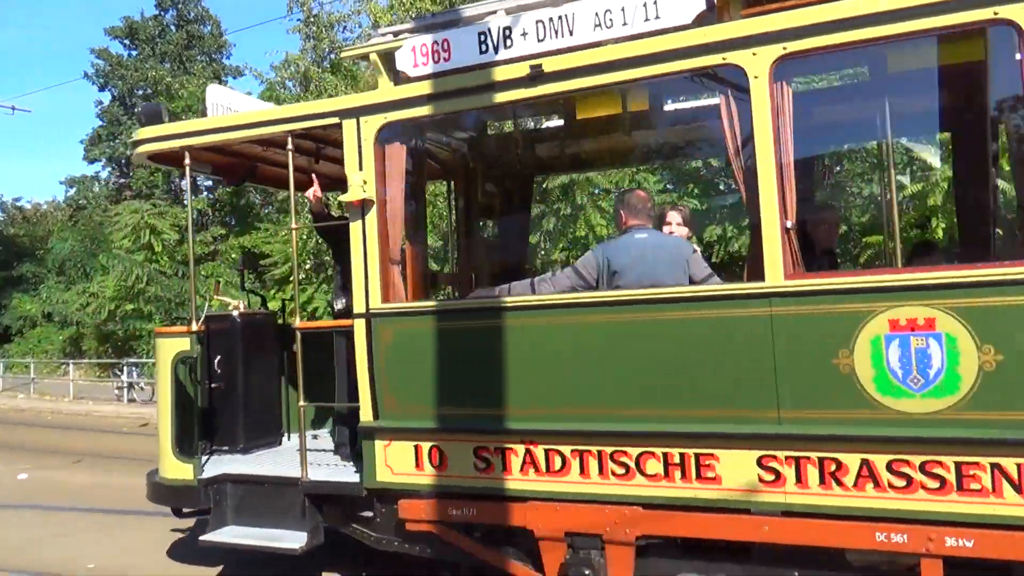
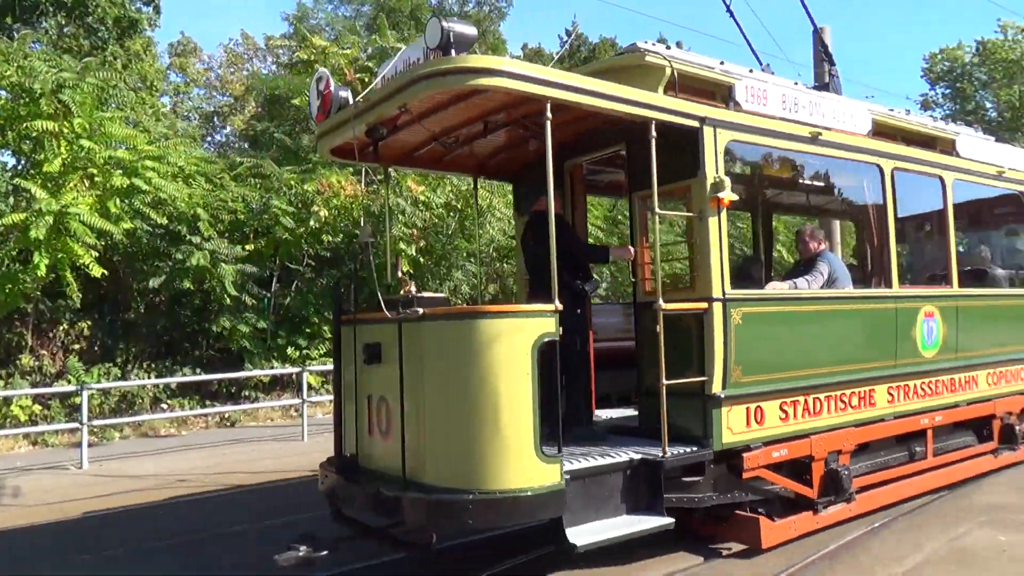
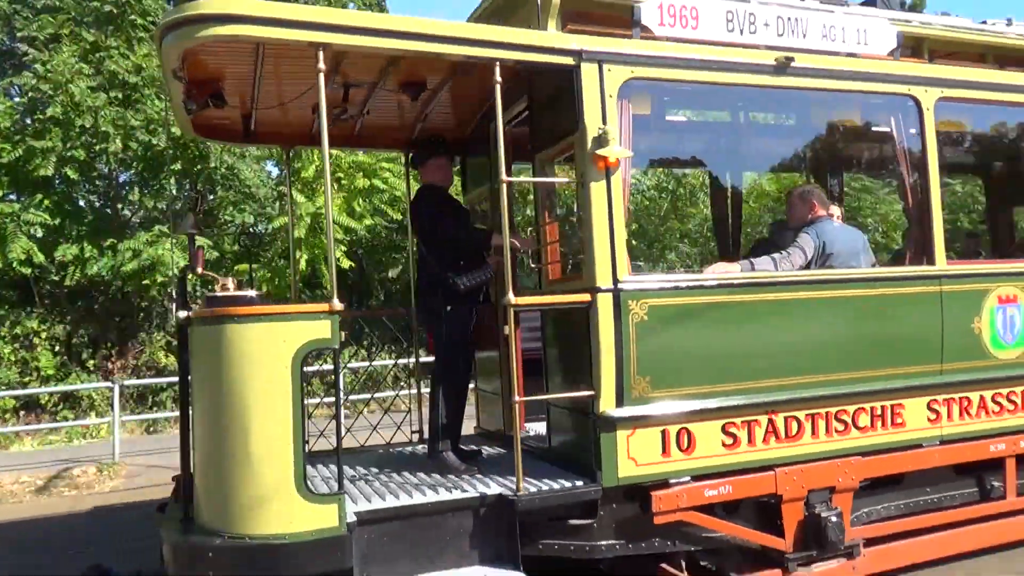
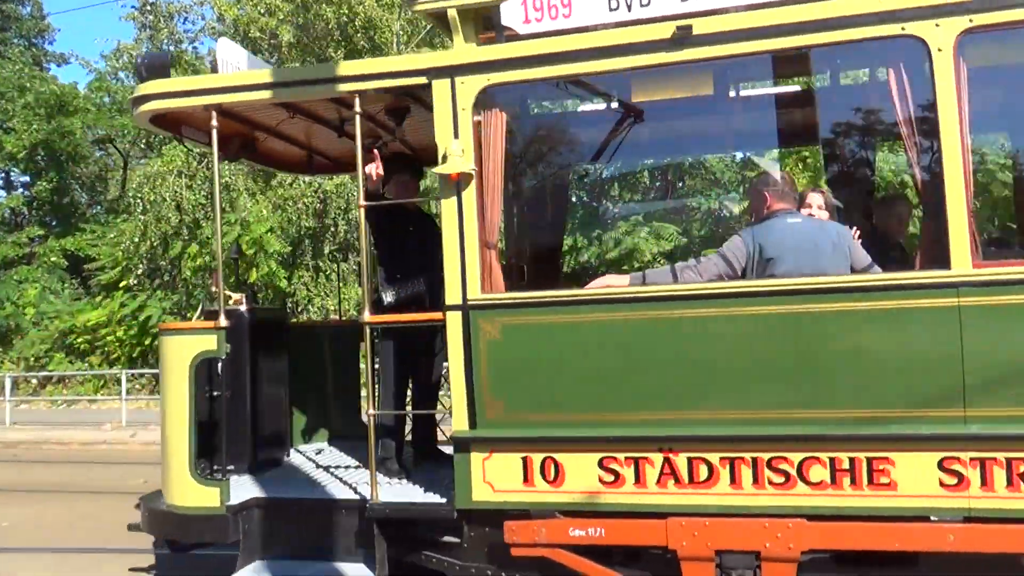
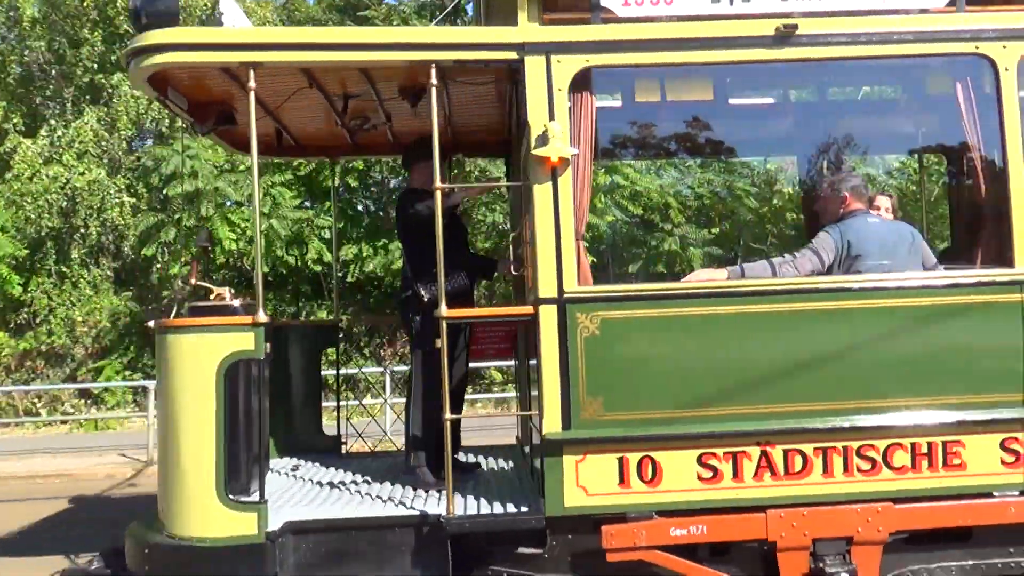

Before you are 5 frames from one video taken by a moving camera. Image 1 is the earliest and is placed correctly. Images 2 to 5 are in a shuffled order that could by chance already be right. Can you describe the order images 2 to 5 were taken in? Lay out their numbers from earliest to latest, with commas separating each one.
4, 5, 3, 2
